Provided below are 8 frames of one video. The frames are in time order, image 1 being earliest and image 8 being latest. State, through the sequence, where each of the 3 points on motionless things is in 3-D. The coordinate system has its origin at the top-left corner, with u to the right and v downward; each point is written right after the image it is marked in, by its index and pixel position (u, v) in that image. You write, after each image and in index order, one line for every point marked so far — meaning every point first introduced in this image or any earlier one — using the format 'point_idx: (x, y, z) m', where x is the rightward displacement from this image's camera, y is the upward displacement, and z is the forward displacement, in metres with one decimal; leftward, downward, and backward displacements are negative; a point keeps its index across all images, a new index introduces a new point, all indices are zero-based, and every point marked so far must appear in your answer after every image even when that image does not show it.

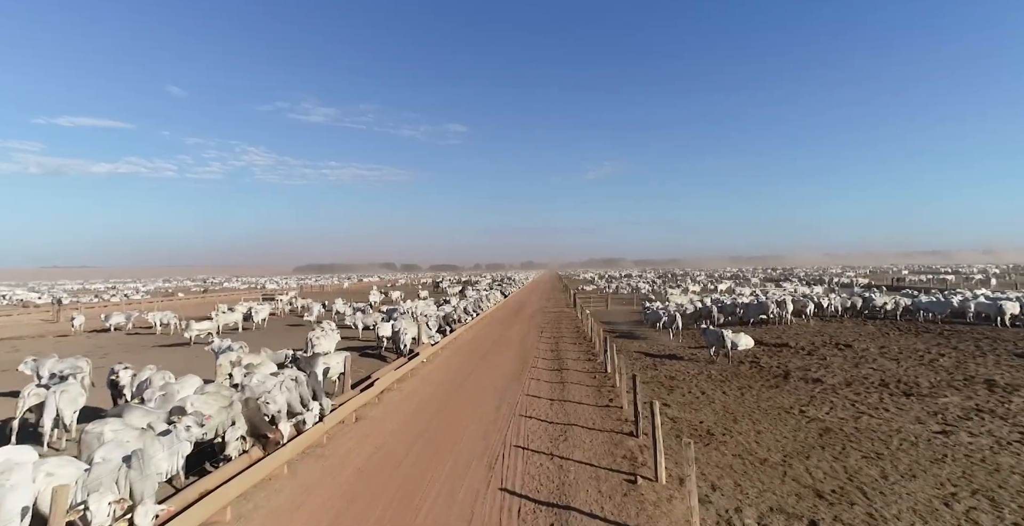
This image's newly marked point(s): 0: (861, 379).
0: (+11.3, -3.8, +14.6) m
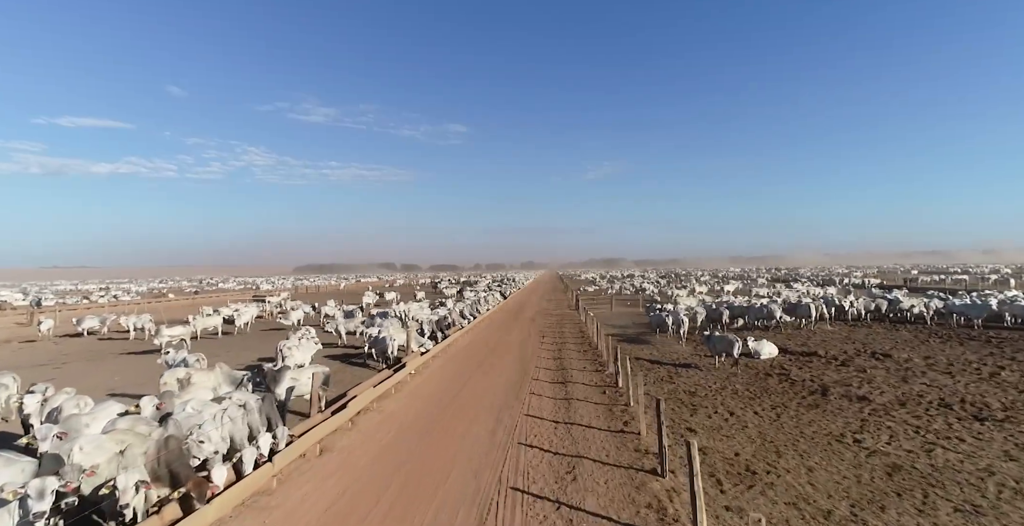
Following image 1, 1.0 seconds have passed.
0: (+11.3, -3.8, +12.5) m
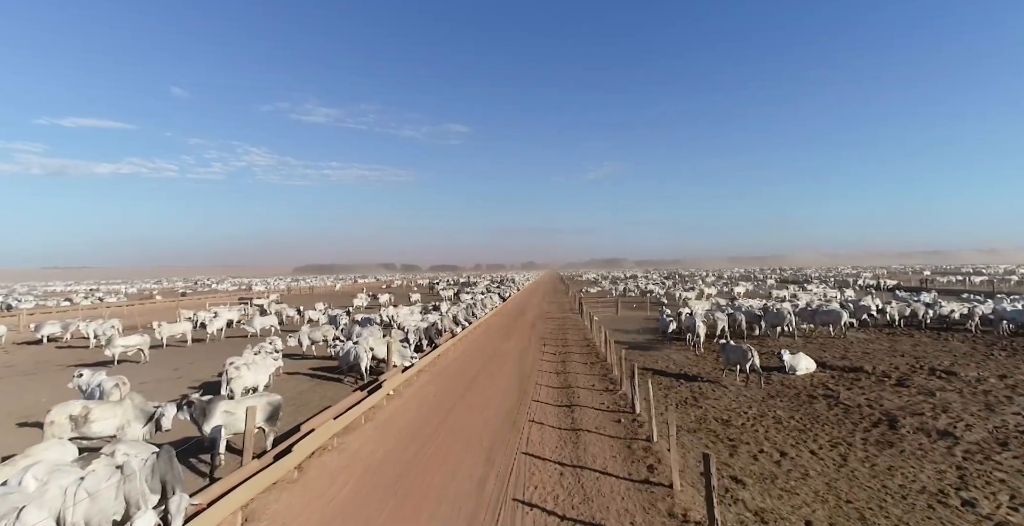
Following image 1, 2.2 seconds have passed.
0: (+11.2, -3.8, +9.9) m
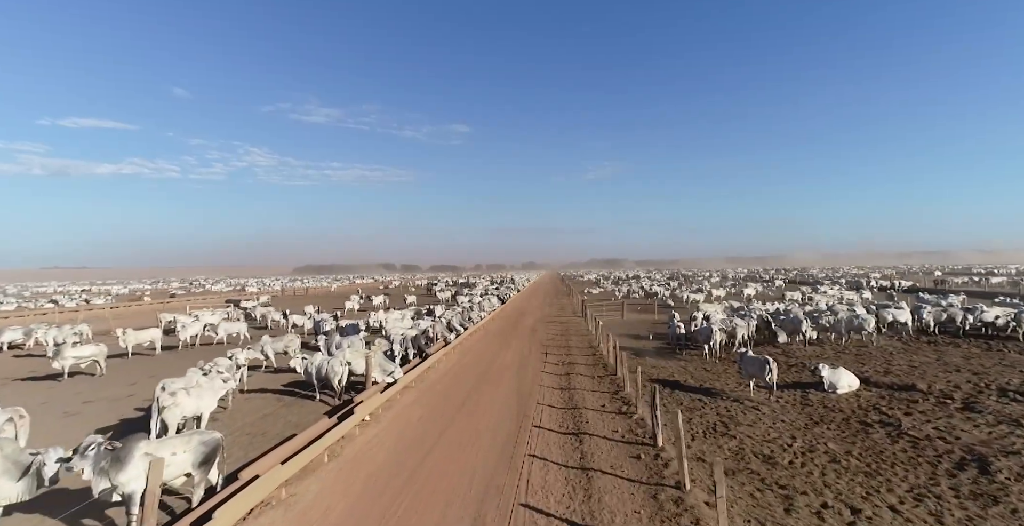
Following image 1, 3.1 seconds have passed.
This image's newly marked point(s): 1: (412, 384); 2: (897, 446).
0: (+11.1, -3.8, +7.7) m
1: (-3.8, -4.6, +16.9) m
2: (+8.8, -4.2, +10.2) m
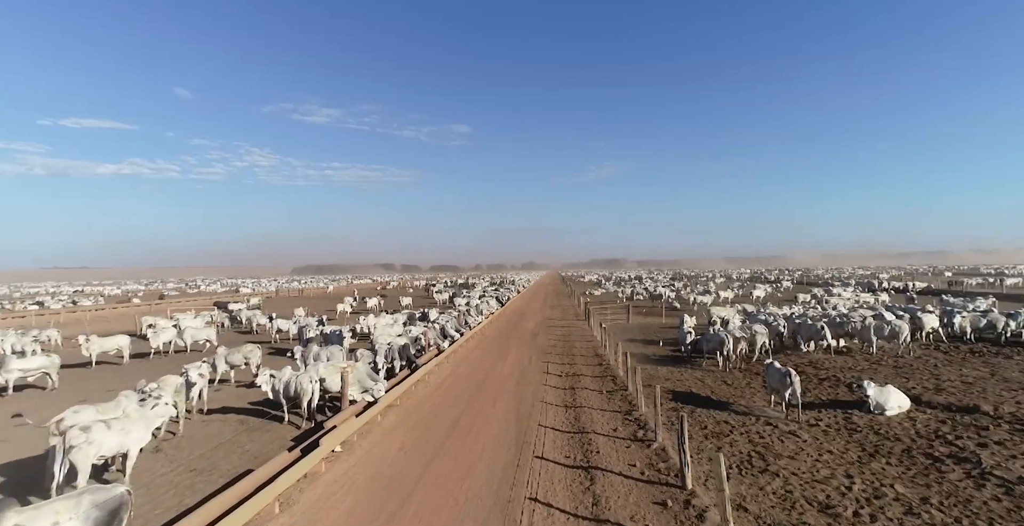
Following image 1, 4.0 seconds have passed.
0: (+11.0, -3.9, +5.8) m
1: (-3.9, -4.7, +15.0) m
2: (+8.7, -4.2, +8.2) m
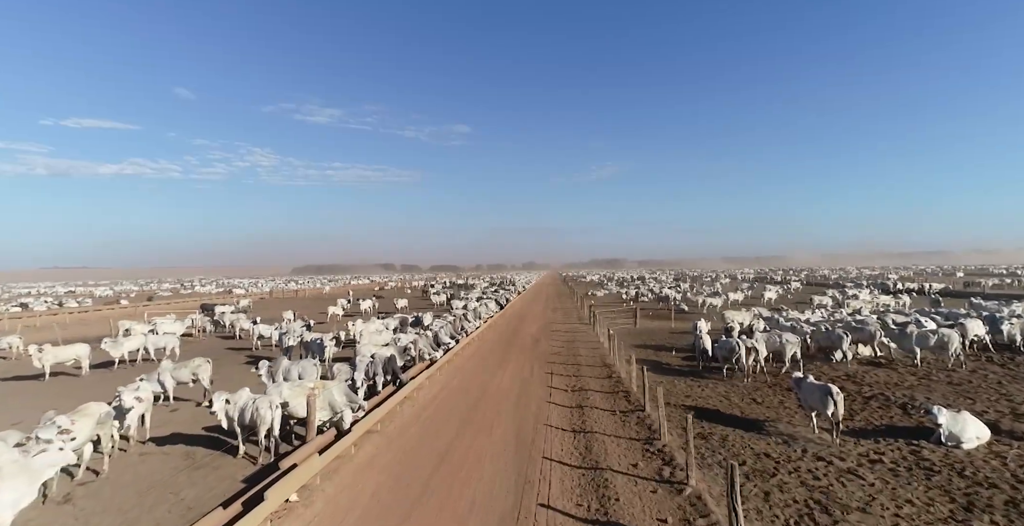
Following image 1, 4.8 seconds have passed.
0: (+11.0, -3.9, +3.6) m
1: (-3.9, -4.7, +12.9) m
2: (+8.7, -4.2, +6.1) m
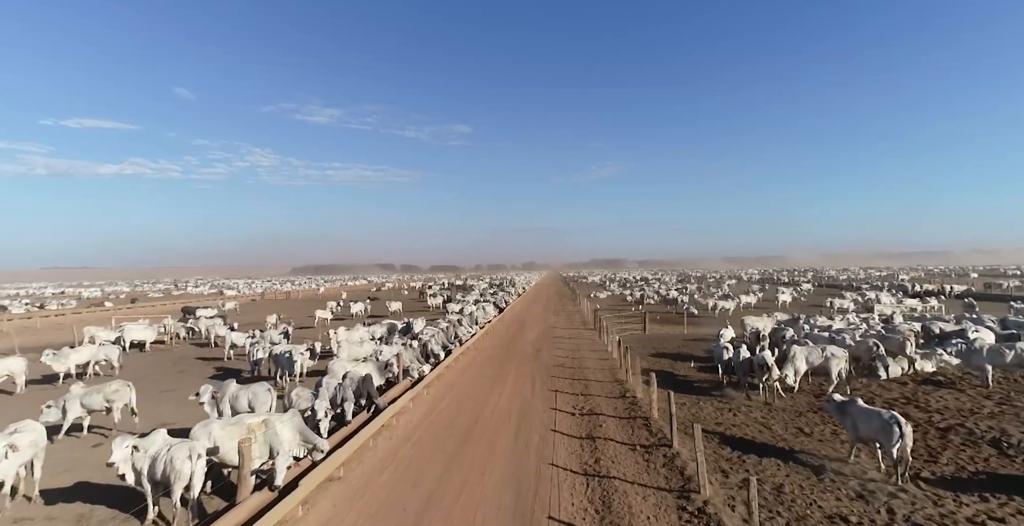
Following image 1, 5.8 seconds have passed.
0: (+10.9, -4.0, +1.1) m
1: (-4.0, -4.8, +10.3) m
2: (+8.6, -4.3, +3.5) m
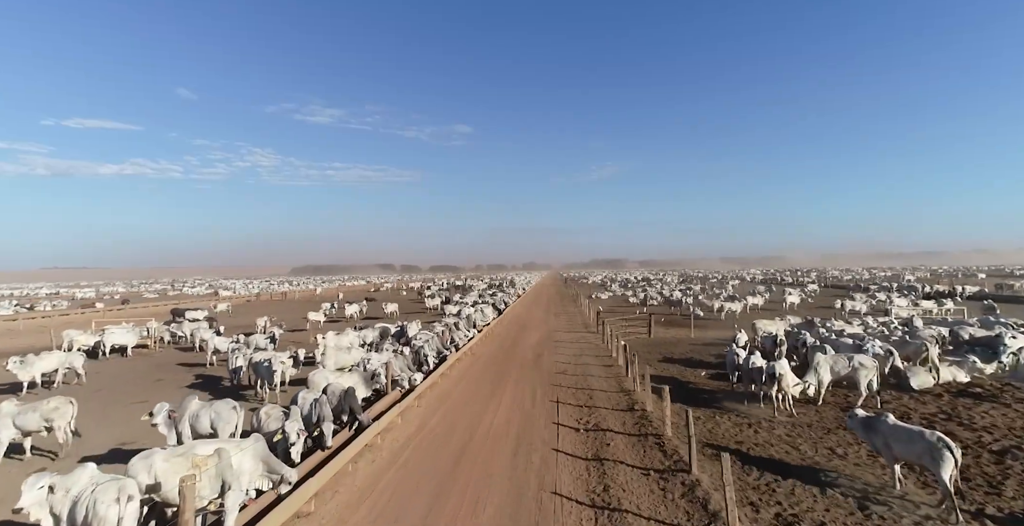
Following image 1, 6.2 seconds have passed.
0: (+10.9, -4.0, -0.3) m
1: (-4.0, -4.8, +9.0) m
2: (+8.6, -4.3, +2.2) m
